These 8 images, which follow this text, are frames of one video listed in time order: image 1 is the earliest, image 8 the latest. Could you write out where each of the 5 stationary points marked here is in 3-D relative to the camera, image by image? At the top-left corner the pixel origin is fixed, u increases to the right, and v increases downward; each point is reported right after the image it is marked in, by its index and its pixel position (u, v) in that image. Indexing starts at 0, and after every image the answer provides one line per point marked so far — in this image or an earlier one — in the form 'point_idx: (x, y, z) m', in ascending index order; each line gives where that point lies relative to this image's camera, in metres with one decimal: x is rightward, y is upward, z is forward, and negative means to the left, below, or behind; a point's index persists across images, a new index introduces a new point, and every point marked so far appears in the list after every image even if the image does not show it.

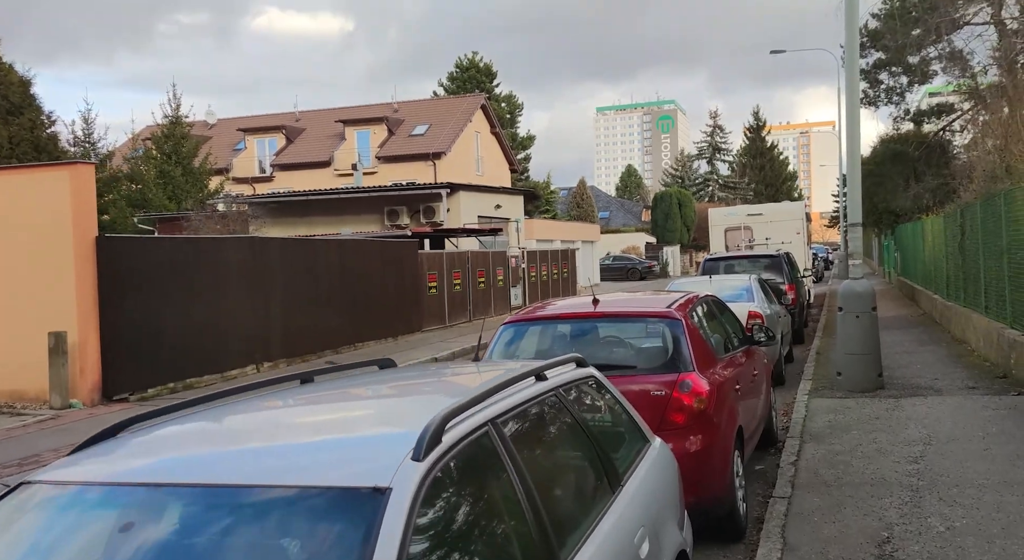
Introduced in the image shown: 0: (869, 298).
0: (+4.0, -0.2, +10.4) m
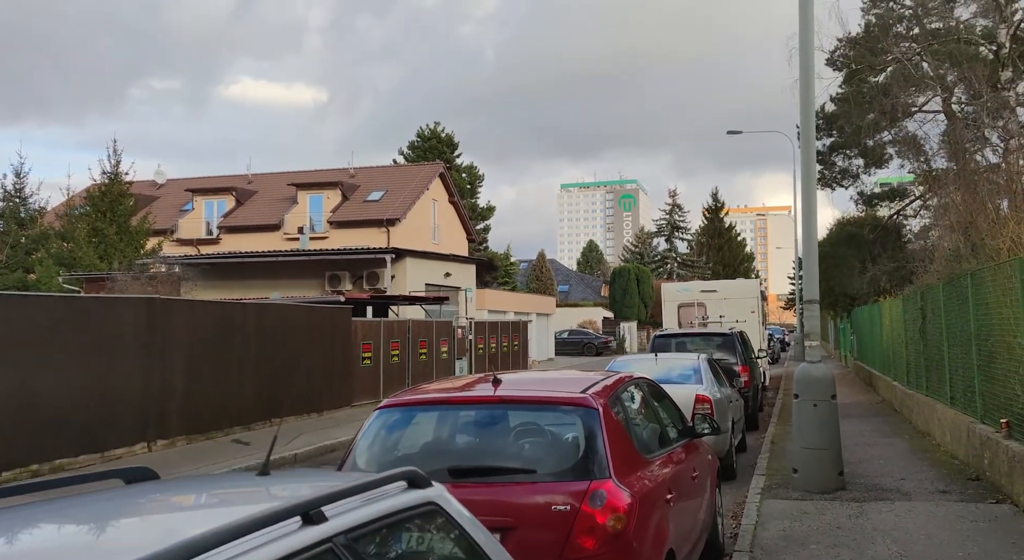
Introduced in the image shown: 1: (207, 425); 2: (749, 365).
0: (+3.1, -1.1, +9.3) m
1: (-4.8, -2.2, +14.9) m
2: (+4.0, -1.5, +16.1) m
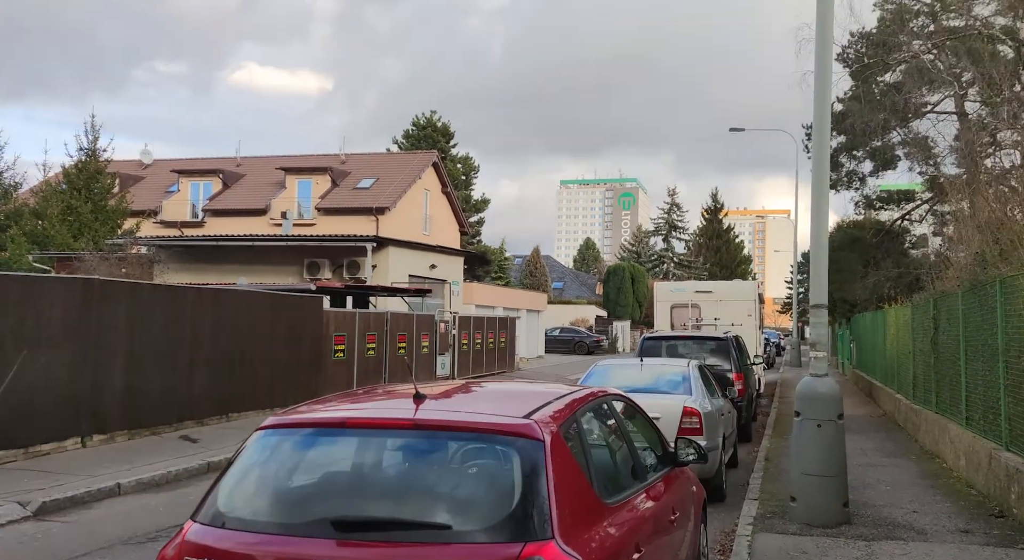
0: (+2.8, -1.1, +8.2) m
1: (-5.2, -2.0, +13.8) m
2: (+3.7, -1.5, +14.9) m
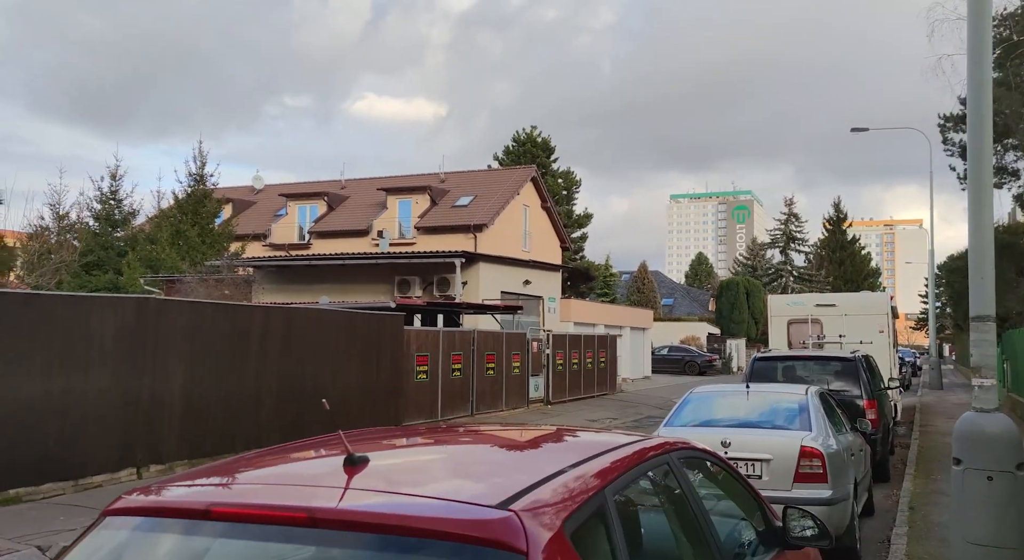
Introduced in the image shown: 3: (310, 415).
0: (+3.3, -1.1, +6.2) m
1: (-4.0, -2.2, +12.7) m
2: (+4.9, -1.6, +12.8) m
3: (-3.1, -2.0, +14.3) m
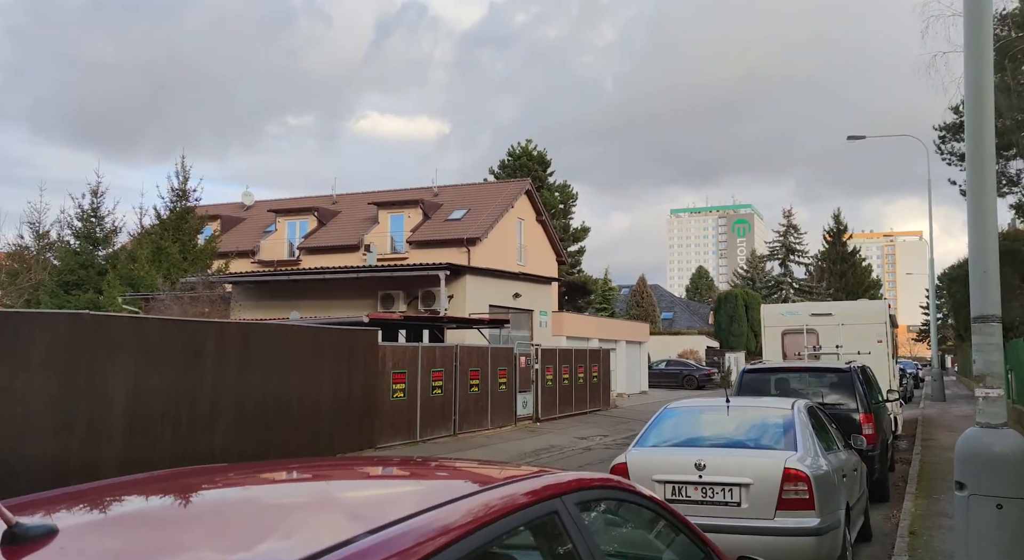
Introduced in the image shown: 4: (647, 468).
0: (+2.9, -1.1, +5.4) m
1: (-4.4, -2.4, +11.9) m
2: (+4.6, -1.7, +12.0) m
3: (-3.4, -2.2, +13.5) m
4: (+1.0, -1.4, +6.9) m
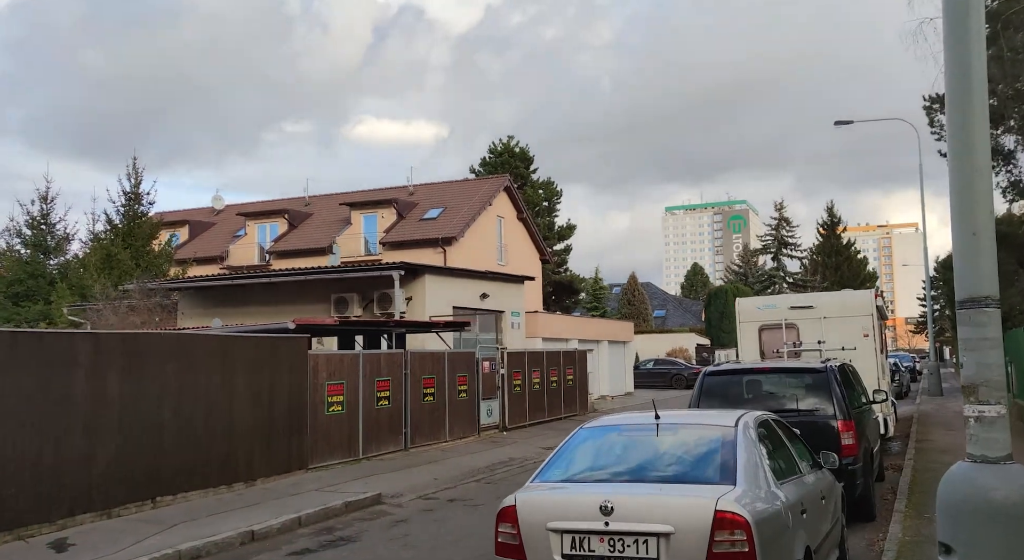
0: (+2.1, -0.9, +3.8) m
1: (-5.2, -2.5, +10.2) m
2: (+3.8, -1.5, +10.4) m
3: (-4.2, -2.3, +11.9) m
4: (+0.2, -1.3, +5.2) m
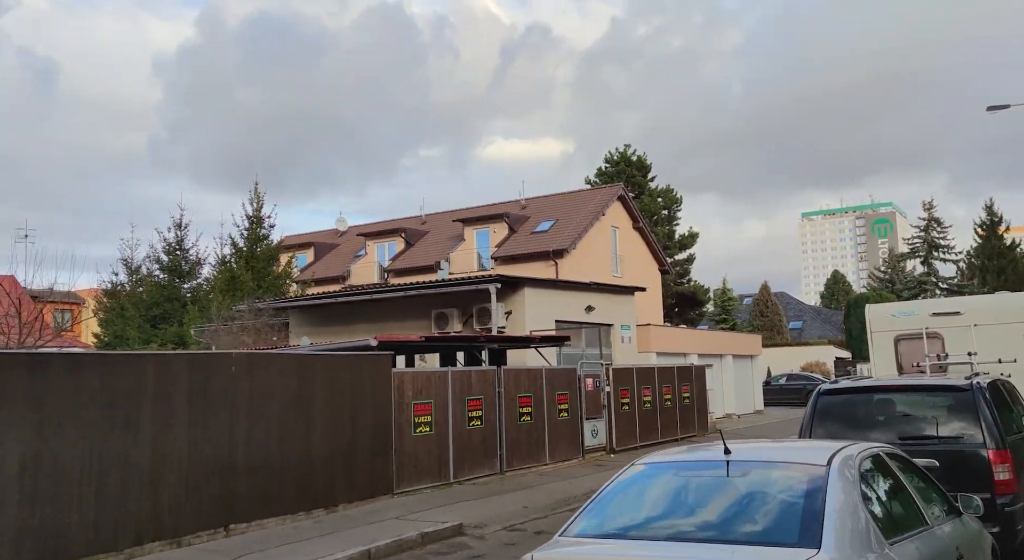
0: (+1.9, -0.8, +2.2) m
1: (-4.3, -2.6, +9.6) m
2: (+4.5, -1.5, +8.5) m
3: (-3.2, -2.4, +11.1) m
4: (+0.2, -1.3, +3.9) m
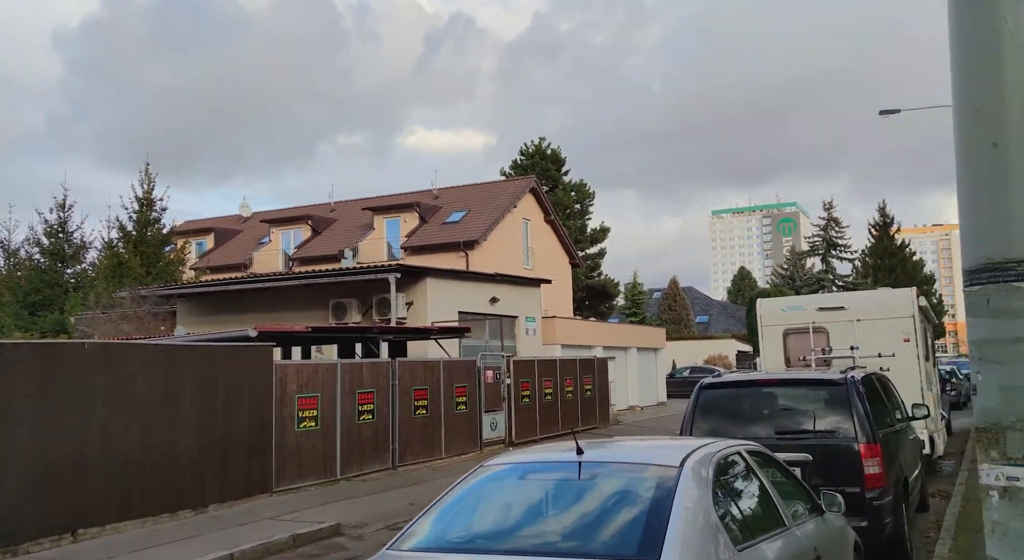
0: (+1.3, -0.8, +2.1) m
1: (-5.5, -2.5, +8.9) m
2: (+3.4, -1.5, +8.6) m
3: (-4.5, -2.3, +10.5) m
4: (-0.5, -1.2, +3.7) m
